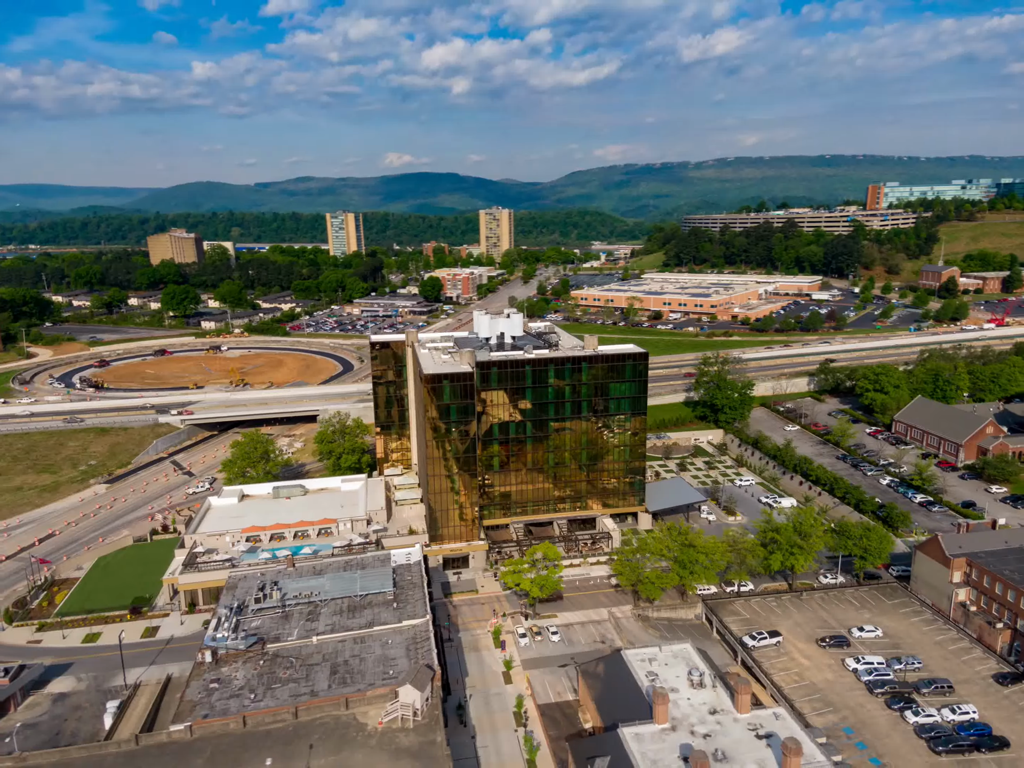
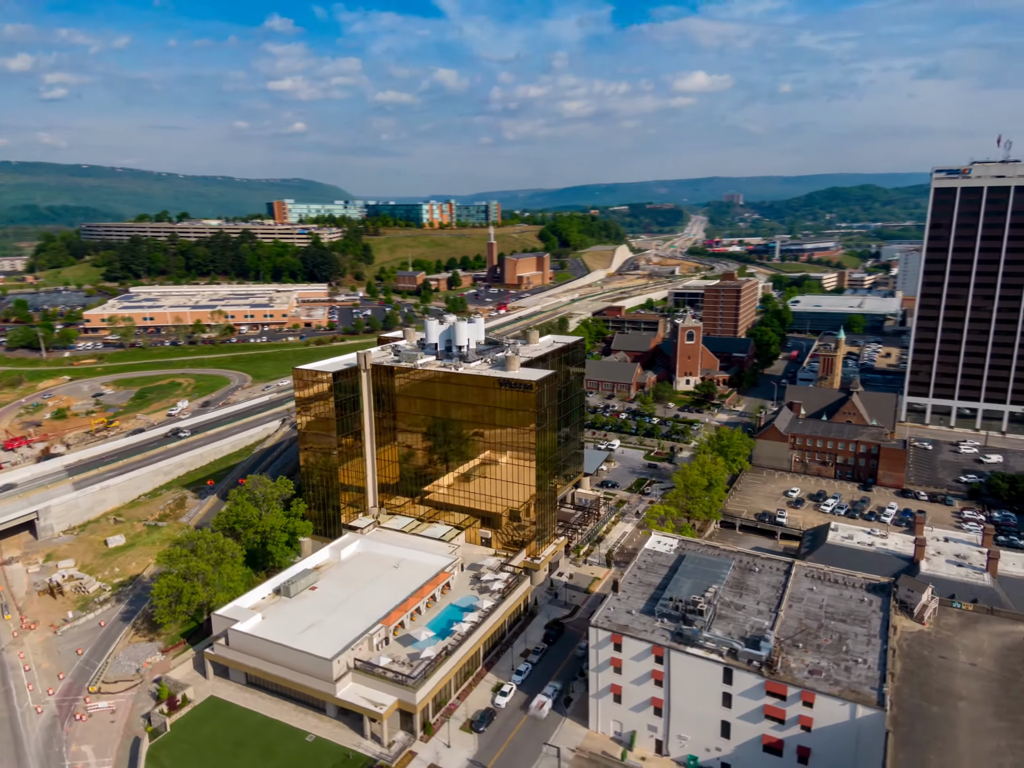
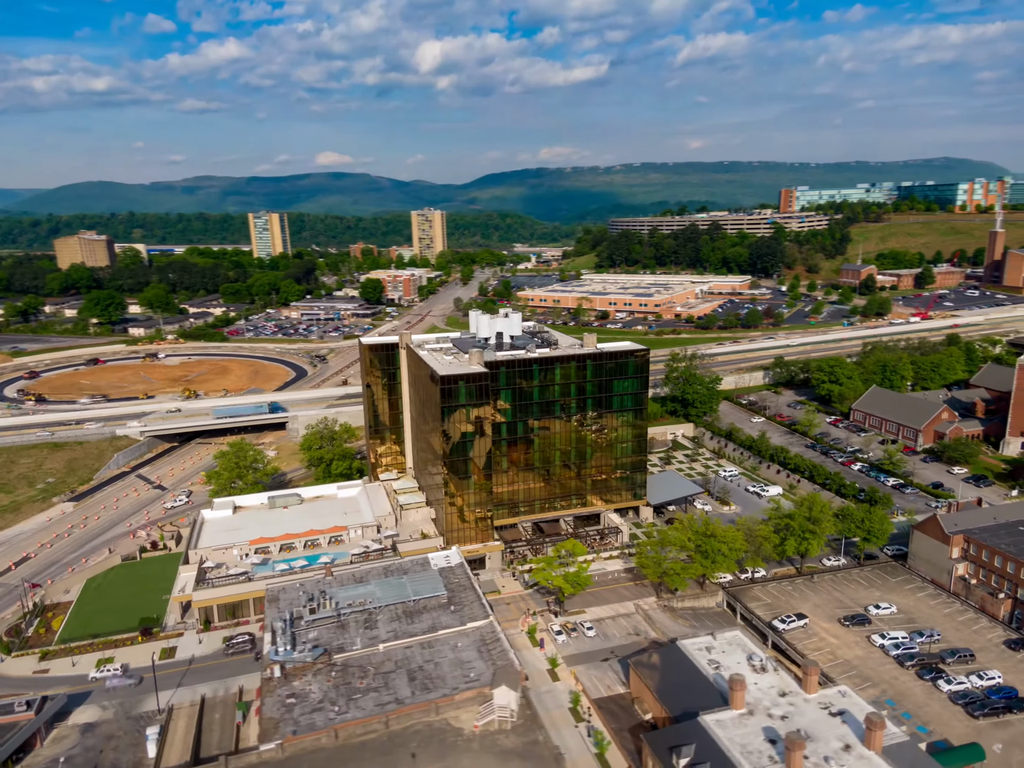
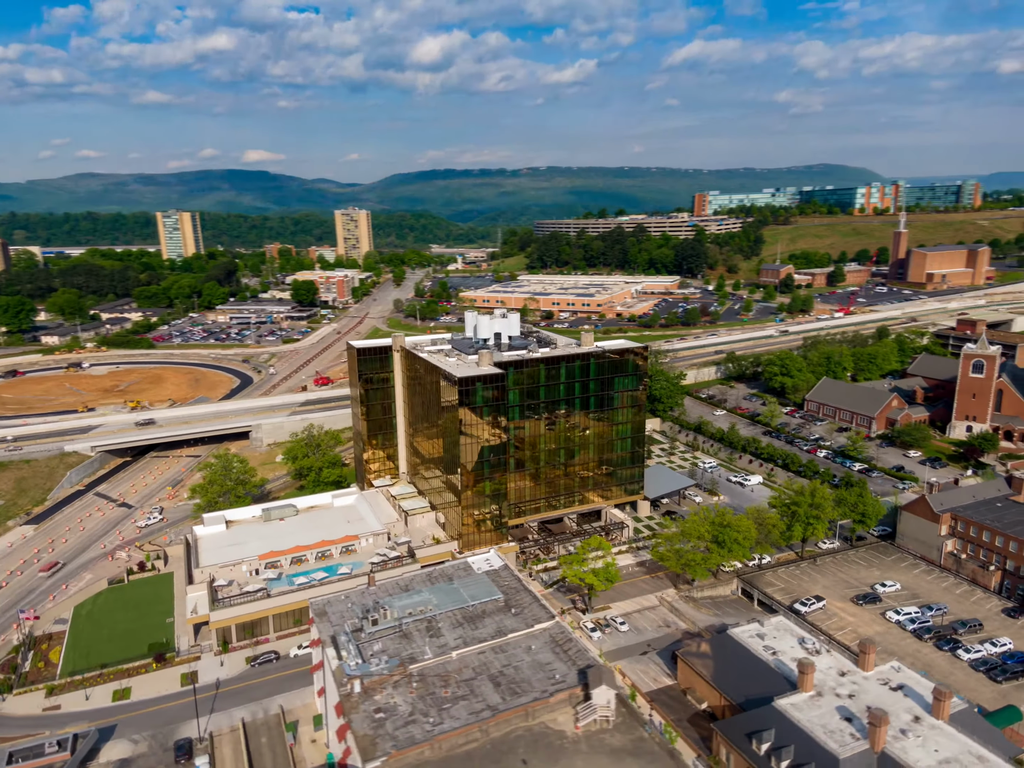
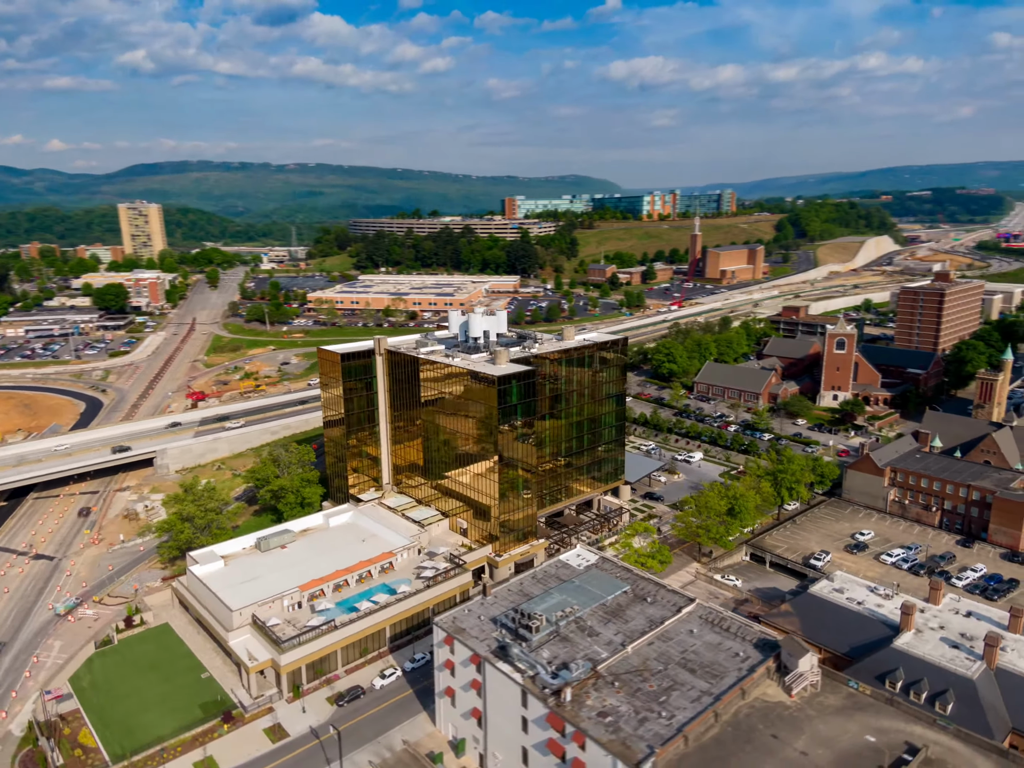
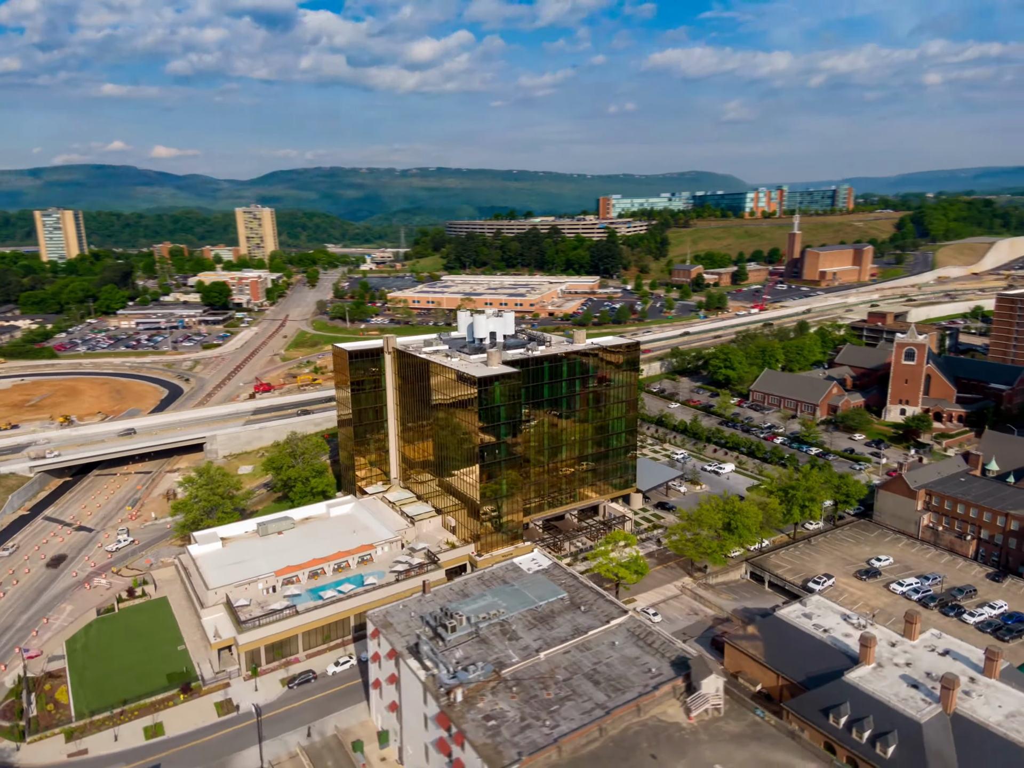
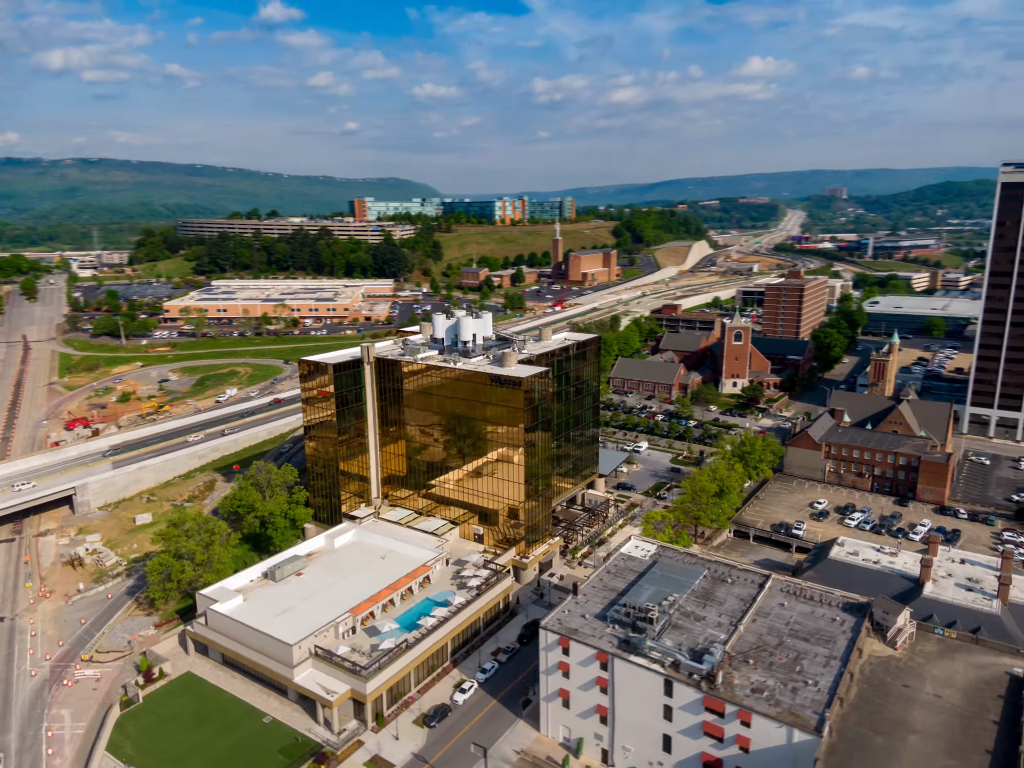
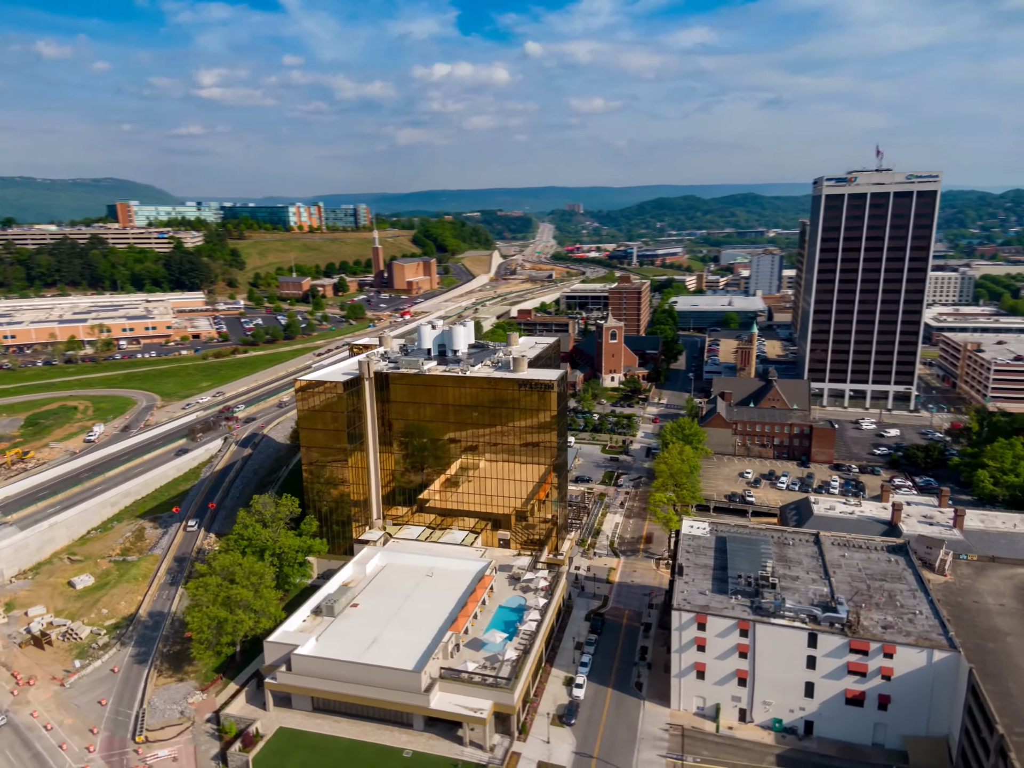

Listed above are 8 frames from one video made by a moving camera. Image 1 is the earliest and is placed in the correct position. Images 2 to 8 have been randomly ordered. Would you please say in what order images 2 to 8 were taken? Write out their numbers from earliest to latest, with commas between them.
3, 4, 6, 5, 7, 2, 8
